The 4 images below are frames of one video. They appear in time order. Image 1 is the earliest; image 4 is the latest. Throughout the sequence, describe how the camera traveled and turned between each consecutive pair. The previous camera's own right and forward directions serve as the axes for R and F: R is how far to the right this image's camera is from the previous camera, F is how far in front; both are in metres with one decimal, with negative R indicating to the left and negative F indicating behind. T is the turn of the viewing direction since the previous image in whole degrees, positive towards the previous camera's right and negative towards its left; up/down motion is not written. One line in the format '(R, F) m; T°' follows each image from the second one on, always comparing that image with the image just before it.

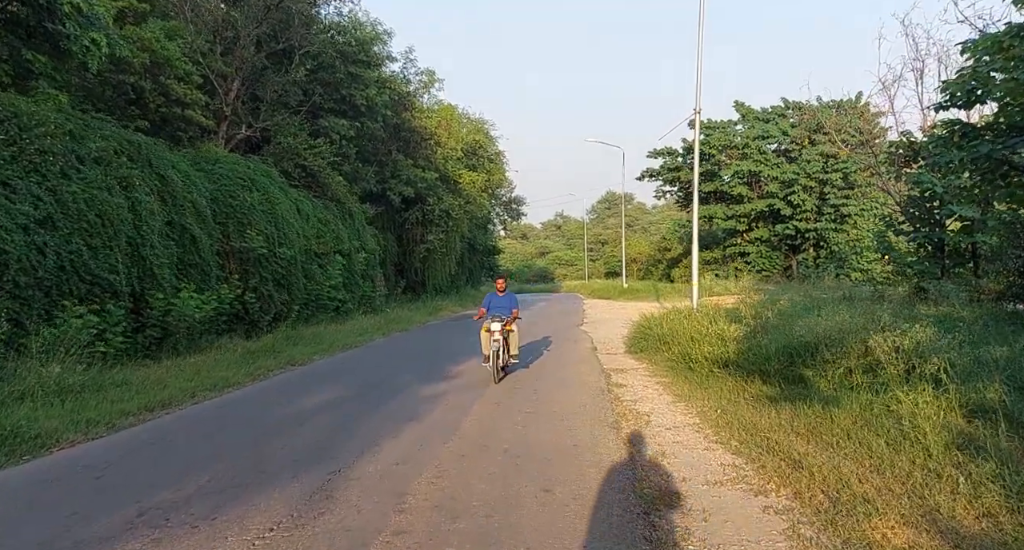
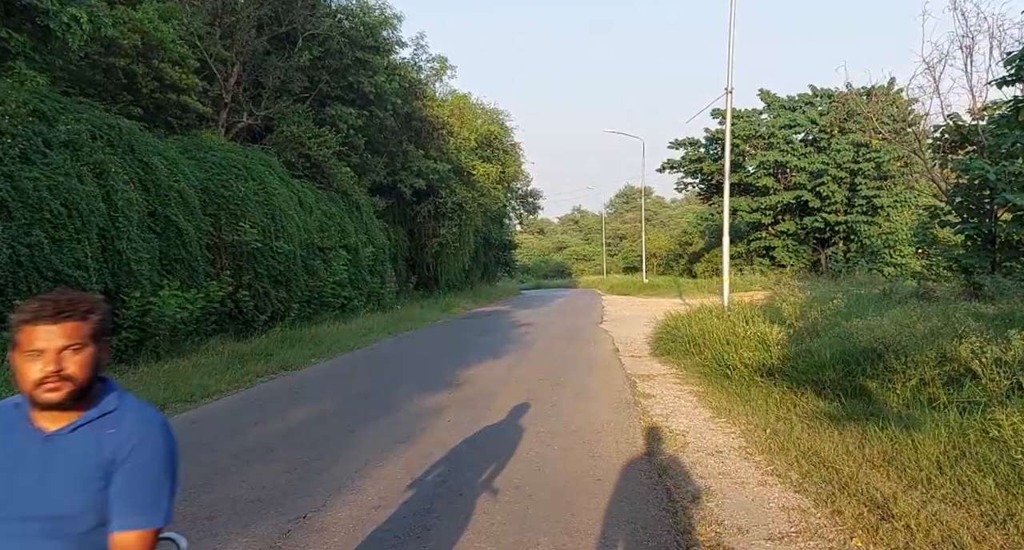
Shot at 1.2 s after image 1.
(+0.1, +1.0) m; -2°
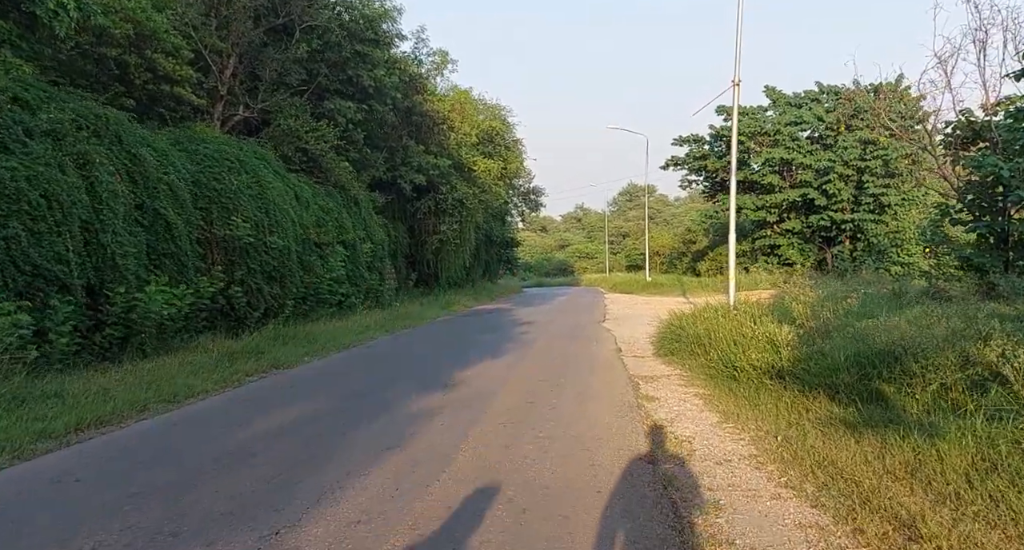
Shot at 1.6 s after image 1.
(+0.1, +0.3) m; 0°
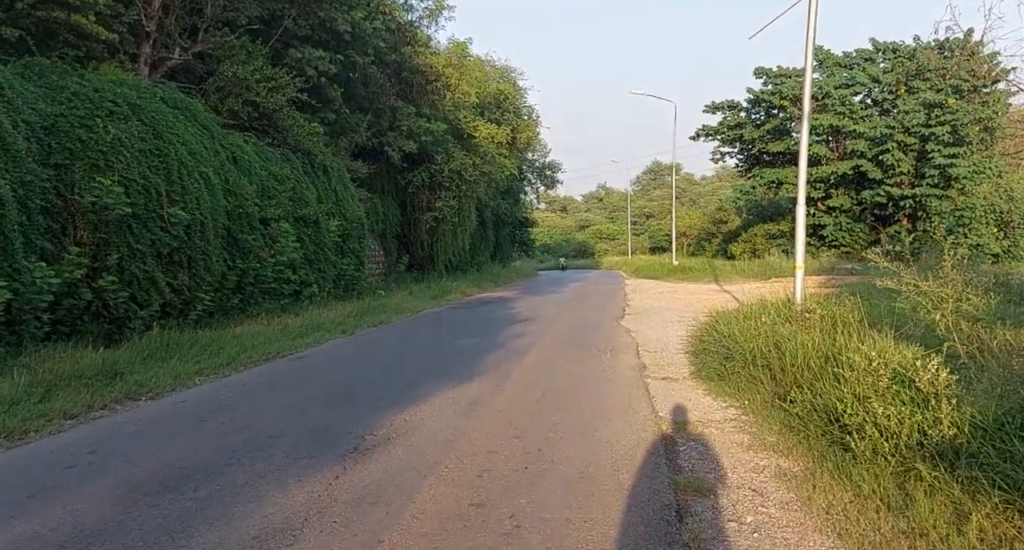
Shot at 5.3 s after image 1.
(+0.5, +3.3) m; -2°
